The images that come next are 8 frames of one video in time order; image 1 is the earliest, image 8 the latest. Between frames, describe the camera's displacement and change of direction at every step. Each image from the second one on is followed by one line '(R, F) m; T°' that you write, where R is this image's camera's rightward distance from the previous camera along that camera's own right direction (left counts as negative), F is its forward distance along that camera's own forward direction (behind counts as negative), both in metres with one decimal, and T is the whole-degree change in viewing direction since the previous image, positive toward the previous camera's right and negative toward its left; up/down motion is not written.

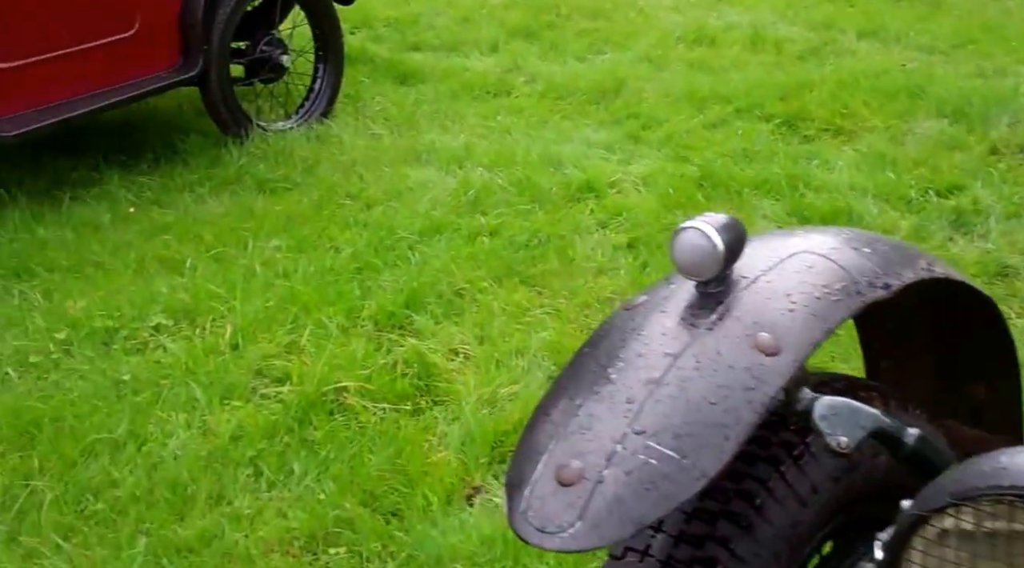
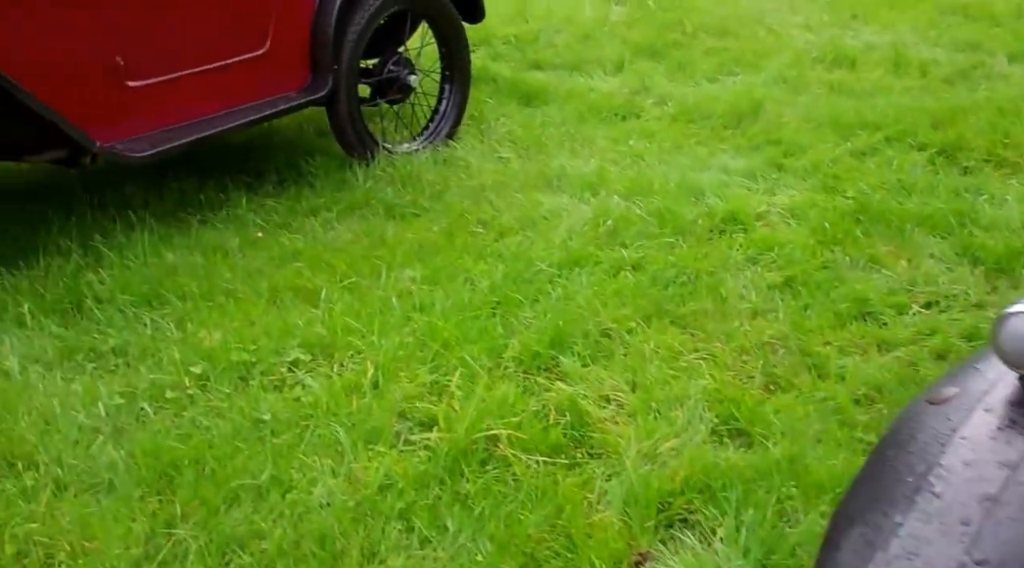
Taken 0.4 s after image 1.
(-0.2, +0.2) m; -4°
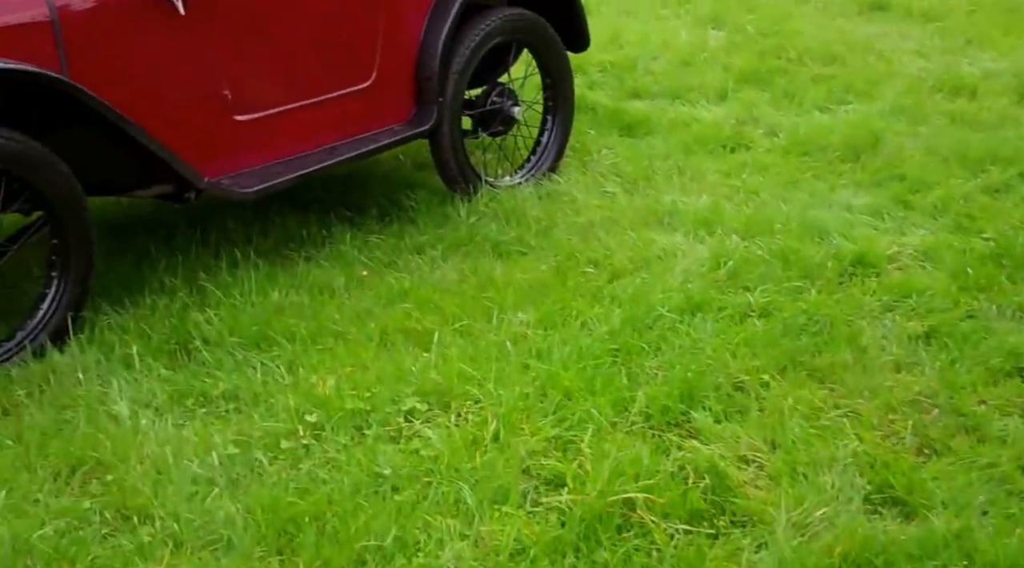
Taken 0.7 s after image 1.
(-0.1, +0.1) m; -3°
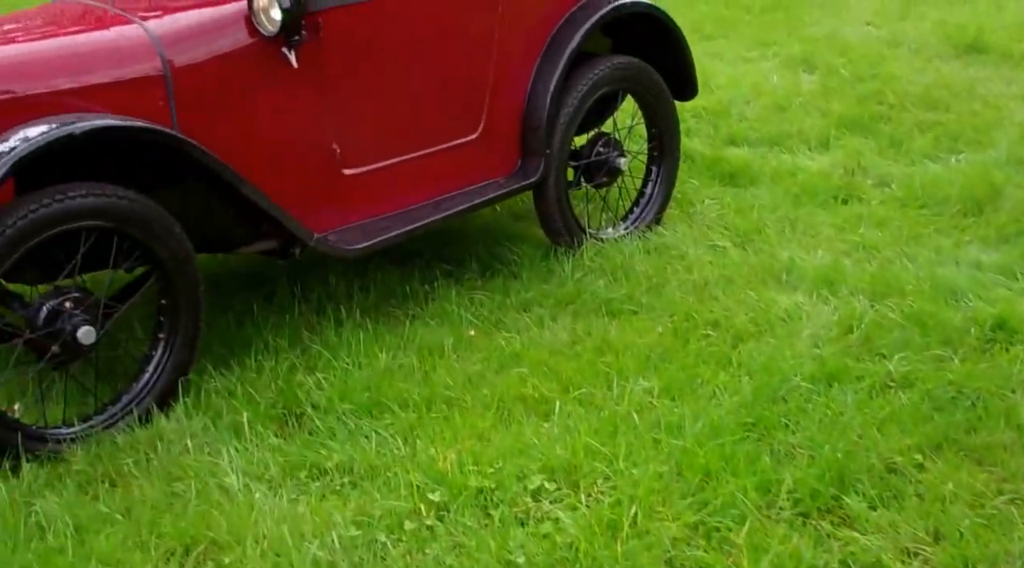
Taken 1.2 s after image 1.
(-0.2, +0.2) m; -2°
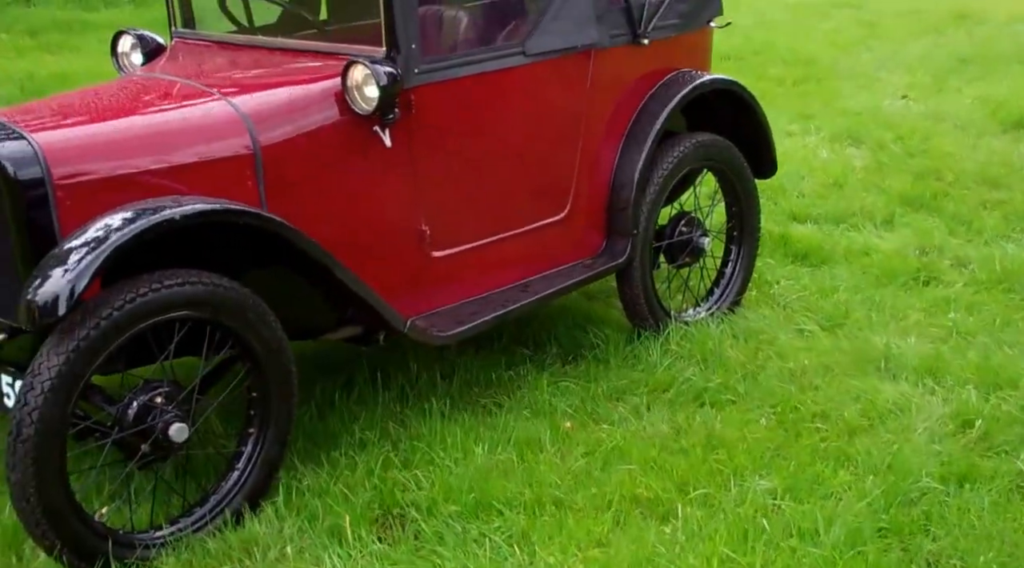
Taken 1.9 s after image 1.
(-0.3, +0.2) m; 0°
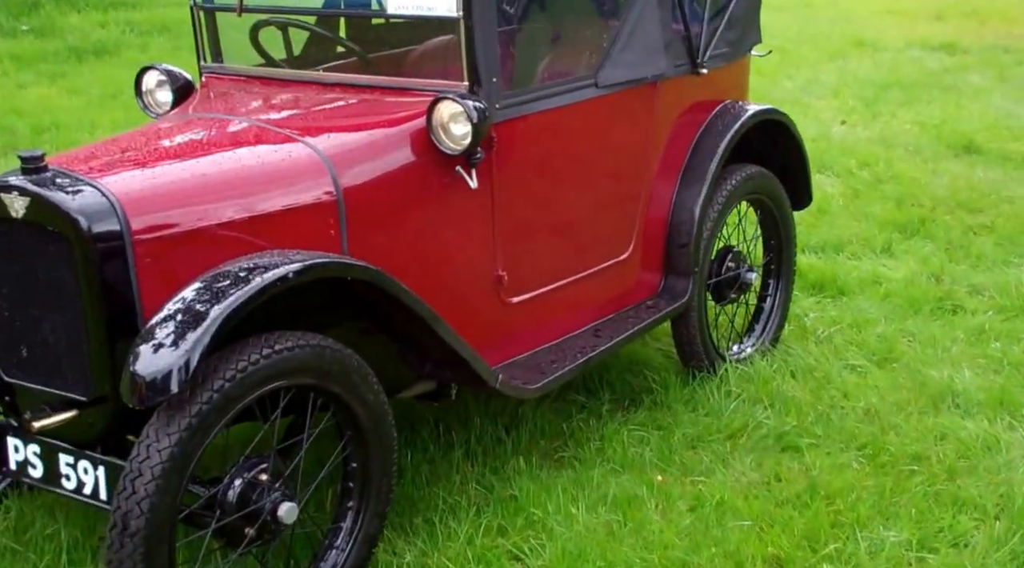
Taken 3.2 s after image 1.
(-0.6, +0.3) m; +6°
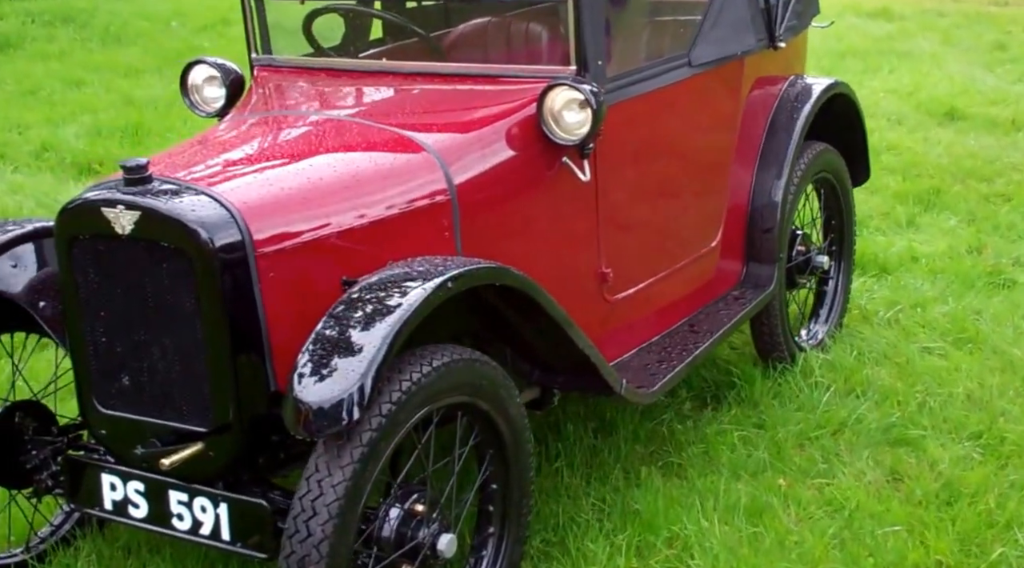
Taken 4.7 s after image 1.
(-0.5, +0.3) m; +4°
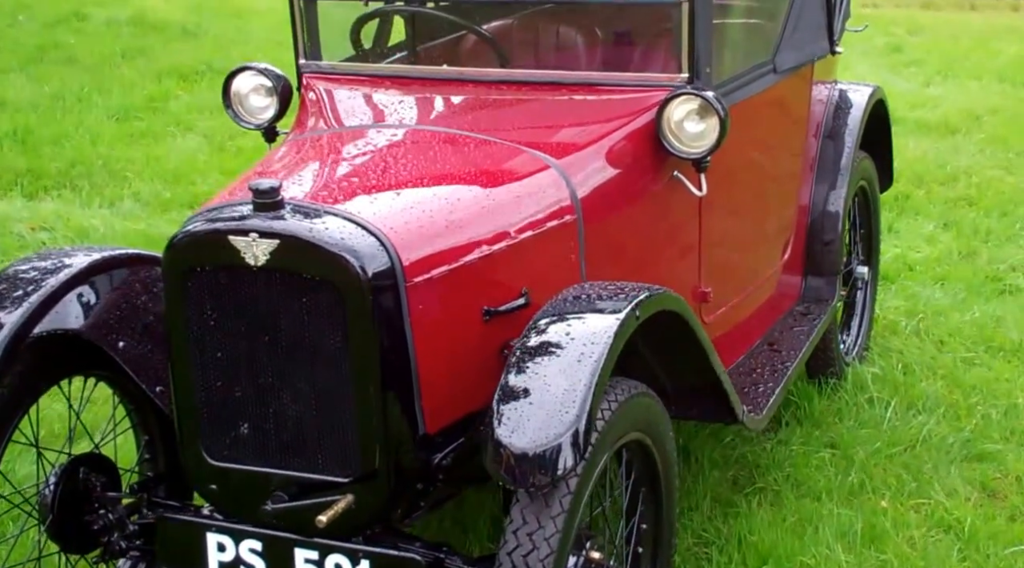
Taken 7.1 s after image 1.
(-0.6, +0.3) m; +6°
